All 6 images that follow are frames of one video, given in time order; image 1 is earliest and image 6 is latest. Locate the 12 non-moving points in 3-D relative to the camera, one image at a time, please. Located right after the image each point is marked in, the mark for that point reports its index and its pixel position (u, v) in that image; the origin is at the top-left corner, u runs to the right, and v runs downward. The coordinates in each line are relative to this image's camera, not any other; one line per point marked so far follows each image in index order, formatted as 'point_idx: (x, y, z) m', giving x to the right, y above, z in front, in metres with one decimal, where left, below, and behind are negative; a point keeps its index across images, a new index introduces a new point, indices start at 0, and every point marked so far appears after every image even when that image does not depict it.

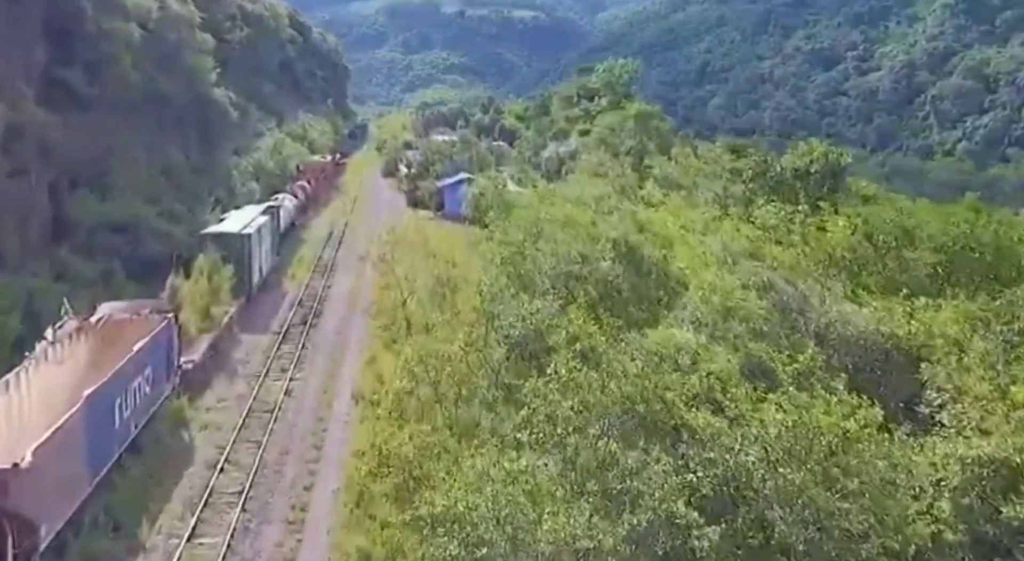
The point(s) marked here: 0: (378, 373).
0: (-3.1, -2.3, +20.1) m
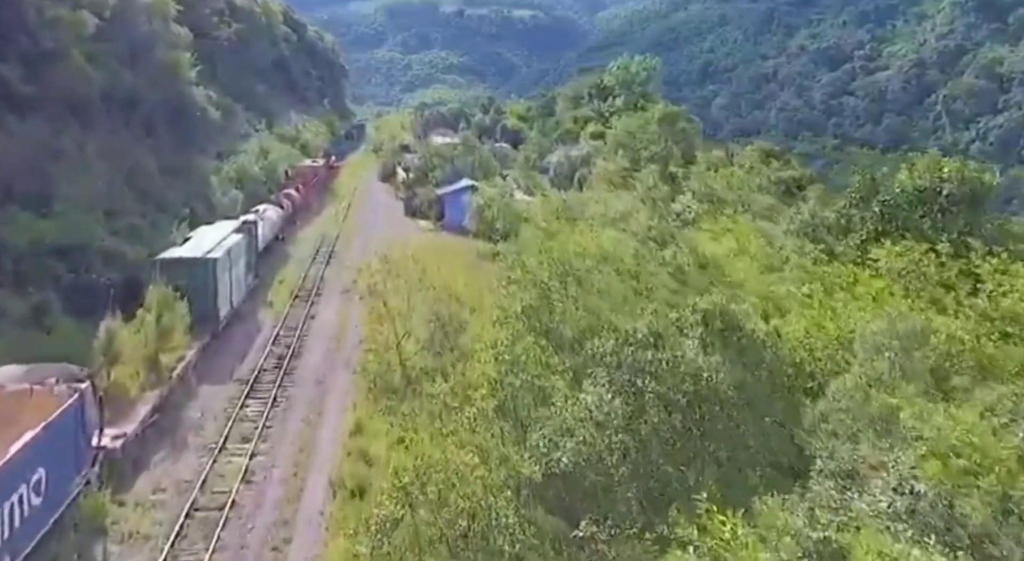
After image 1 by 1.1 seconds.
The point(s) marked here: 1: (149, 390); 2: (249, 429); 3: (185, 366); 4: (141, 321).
0: (-2.7, -3.2, +15.8) m
1: (-7.4, -2.2, +17.2) m
2: (-5.4, -3.0, +17.1) m
3: (-7.4, -1.9, +19.0) m
4: (-8.3, -0.9, +18.9) m
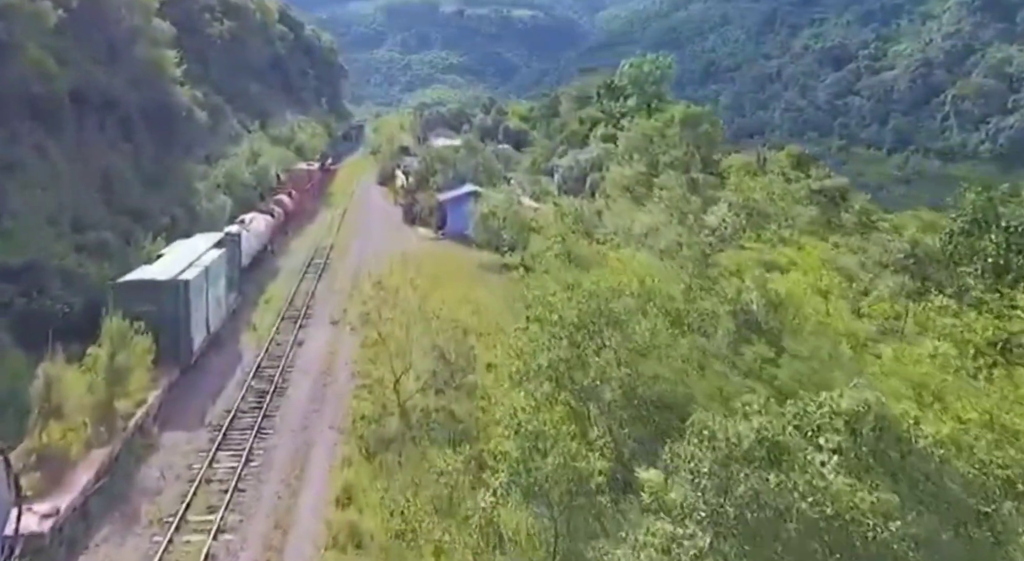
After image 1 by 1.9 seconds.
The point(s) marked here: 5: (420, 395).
0: (-2.4, -3.8, +13.0) m
1: (-7.1, -2.8, +14.4) m
2: (-5.0, -3.6, +14.2) m
3: (-7.1, -2.5, +16.2) m
4: (-8.0, -1.5, +16.1) m
5: (-2.1, -2.5, +18.3) m
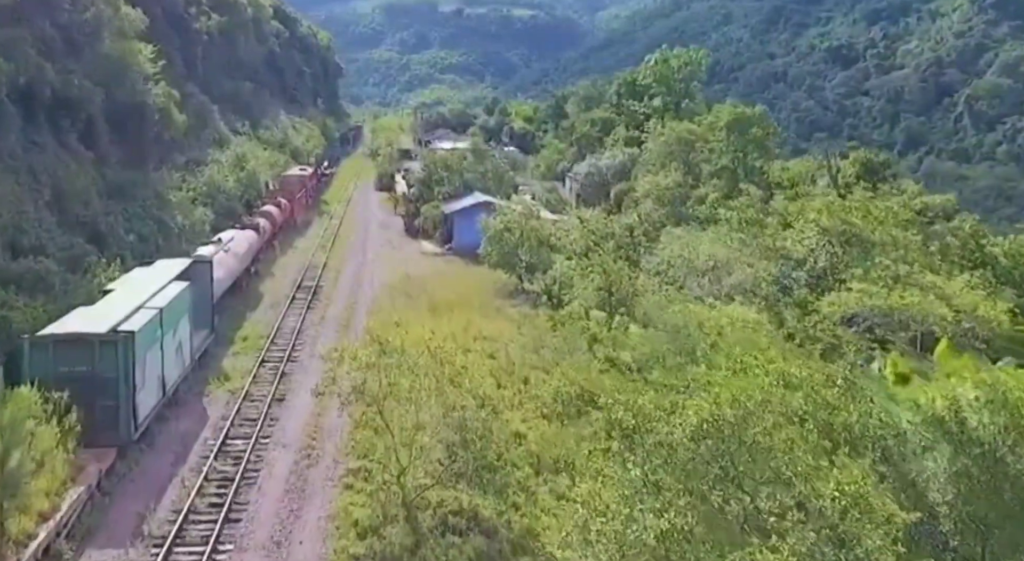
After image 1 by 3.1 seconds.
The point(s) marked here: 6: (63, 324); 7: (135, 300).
0: (-1.7, -4.7, +8.4) m
1: (-6.4, -3.8, +9.9) m
2: (-4.3, -4.6, +9.7) m
3: (-6.4, -3.5, +11.6) m
4: (-7.3, -2.4, +11.5) m
5: (-1.4, -3.4, +13.8) m
6: (-8.3, -0.8, +15.5) m
7: (-8.1, -0.4, +18.0) m
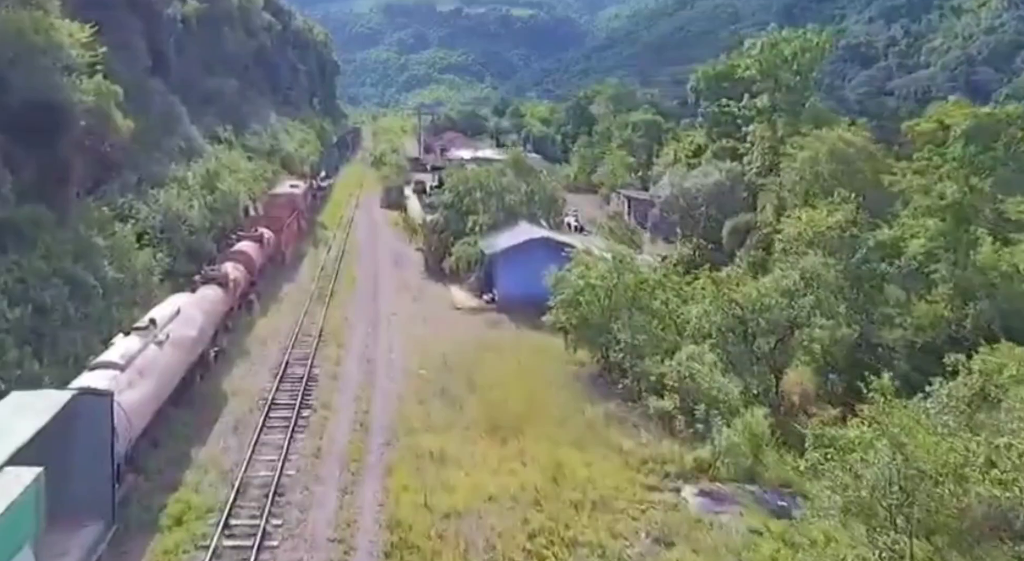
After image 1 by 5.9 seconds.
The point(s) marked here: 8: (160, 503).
0: (+0.6, -6.9, -2.1) m
1: (-4.1, -6.0, -0.7) m
2: (-2.0, -6.7, -0.8) m
3: (-4.1, -5.7, +1.1) m
4: (-5.0, -4.6, +1.0) m
5: (+0.9, -5.6, +3.3) m
6: (-6.0, -3.0, +5.0) m
7: (-5.9, -2.6, +7.5) m
8: (-6.0, -3.7, +14.2) m
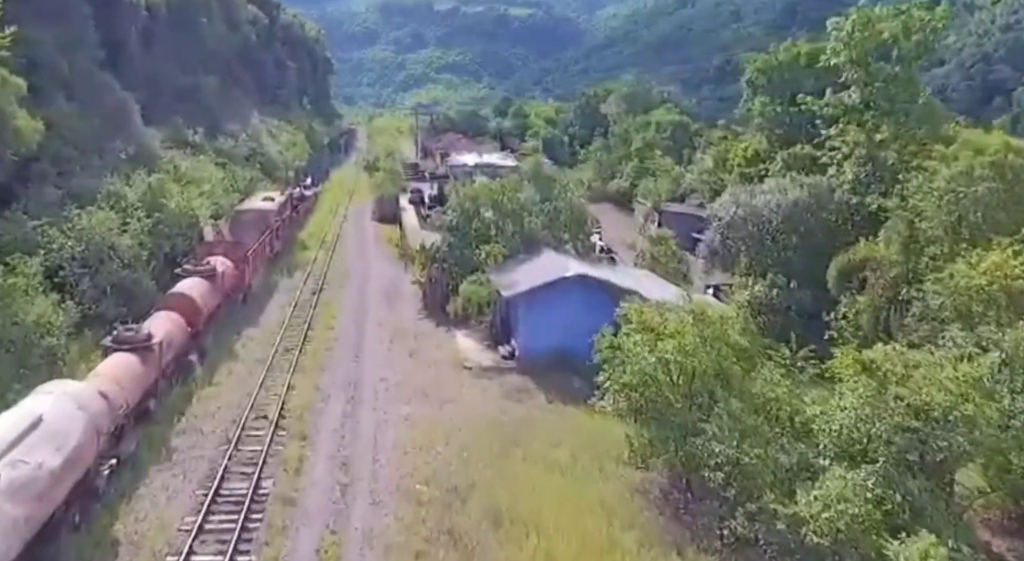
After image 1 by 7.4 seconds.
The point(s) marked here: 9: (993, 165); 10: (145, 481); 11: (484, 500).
0: (+1.4, -8.2, -9.0) m
1: (-3.3, -7.3, -7.6) m
2: (-1.2, -8.1, -7.8) m
3: (-3.3, -7.0, -5.8) m
4: (-4.2, -5.9, -5.9) m
5: (+1.7, -6.9, -3.7) m
6: (-5.2, -4.3, -1.9) m
7: (-5.1, -3.9, +0.5) m
8: (-5.3, -5.0, +7.3) m
9: (+10.5, +3.0, +17.6) m
10: (-6.7, -3.5, +14.9) m
11: (-0.7, -3.7, +14.1) m
